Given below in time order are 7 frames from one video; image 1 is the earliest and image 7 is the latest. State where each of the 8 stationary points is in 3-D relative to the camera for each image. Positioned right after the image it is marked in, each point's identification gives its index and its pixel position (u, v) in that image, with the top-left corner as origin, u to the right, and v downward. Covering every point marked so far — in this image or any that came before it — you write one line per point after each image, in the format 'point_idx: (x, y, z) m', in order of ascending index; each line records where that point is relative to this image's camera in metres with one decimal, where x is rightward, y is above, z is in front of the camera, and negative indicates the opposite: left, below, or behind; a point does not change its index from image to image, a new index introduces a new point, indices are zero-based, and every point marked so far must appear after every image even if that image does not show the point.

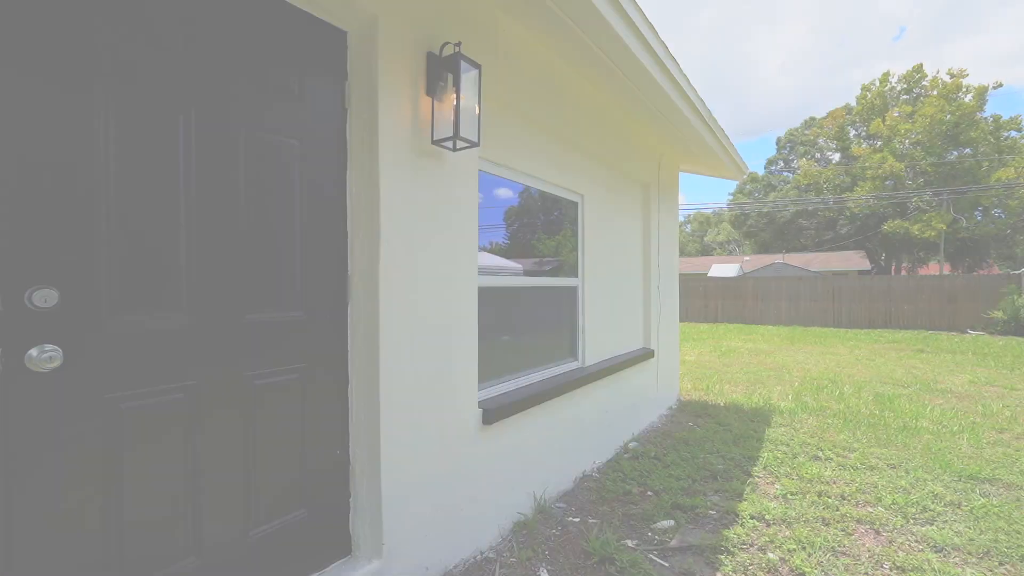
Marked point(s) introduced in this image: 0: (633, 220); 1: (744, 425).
0: (+1.1, +0.6, +4.1) m
1: (+2.1, -1.2, +4.0) m
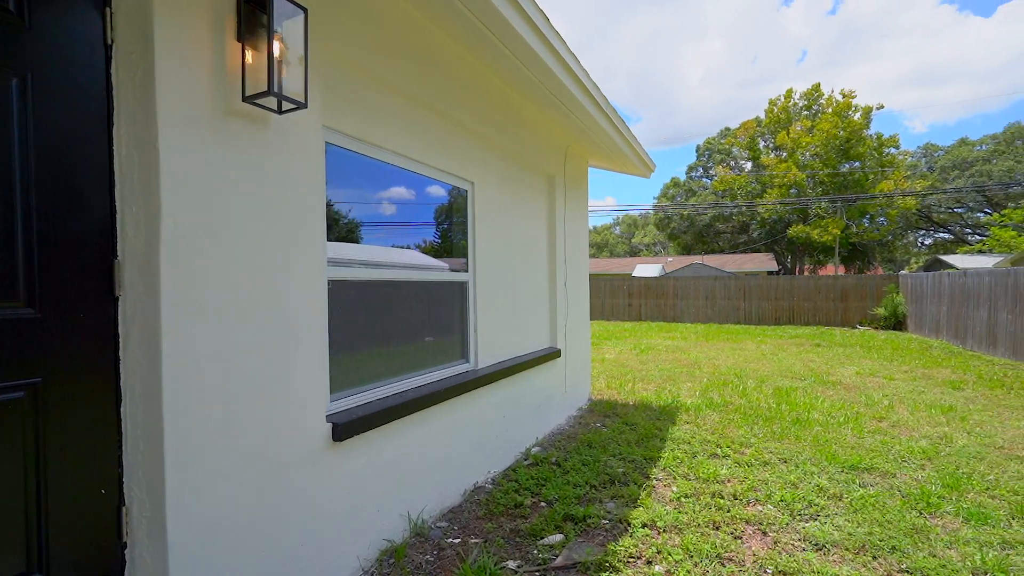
0: (+0.2, +0.7, +3.9) m
1: (+1.2, -1.2, +3.9) m
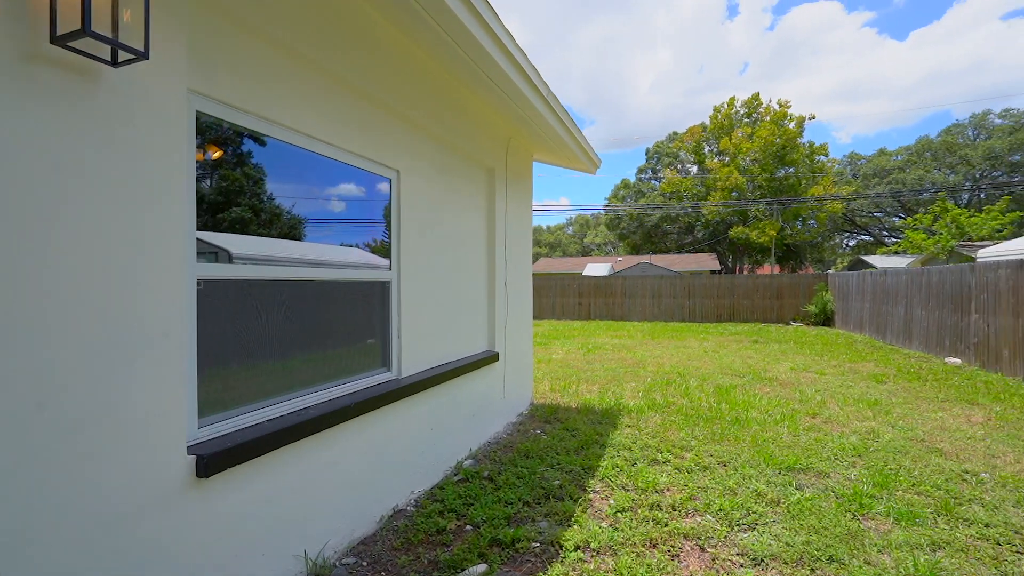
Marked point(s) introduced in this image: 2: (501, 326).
0: (-0.3, +0.7, +3.6) m
1: (+0.7, -1.2, +3.8) m
2: (-0.1, -0.3, +4.0) m
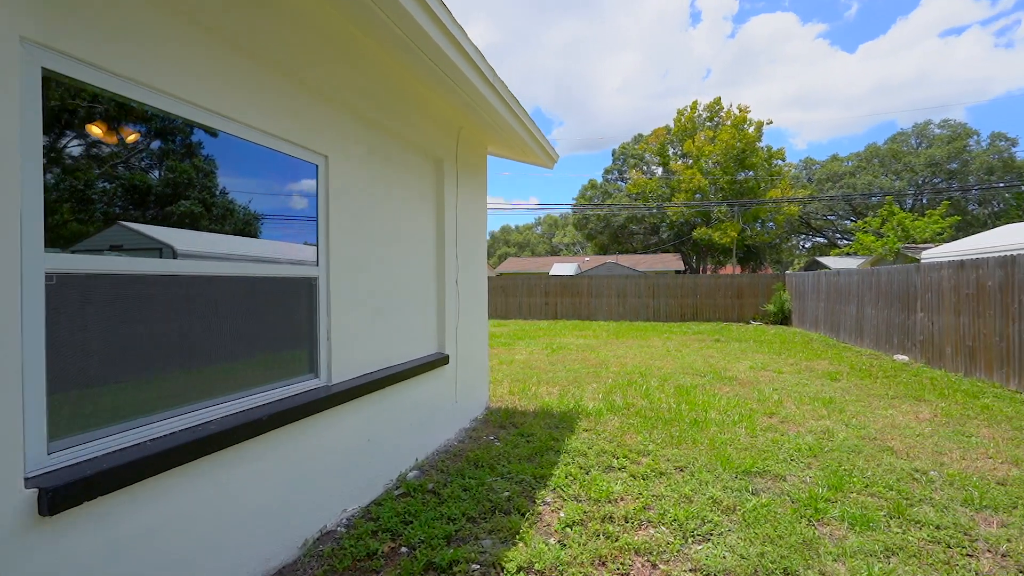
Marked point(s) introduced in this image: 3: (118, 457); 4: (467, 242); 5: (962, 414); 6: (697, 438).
0: (-0.7, +0.7, +3.4) m
1: (+0.3, -1.2, +3.6) m
2: (-0.5, -0.3, +3.8) m
3: (-1.3, -0.6, +1.4) m
4: (-0.4, +0.4, +4.1) m
5: (+4.4, -1.2, +4.4) m
6: (+1.5, -1.2, +3.5) m
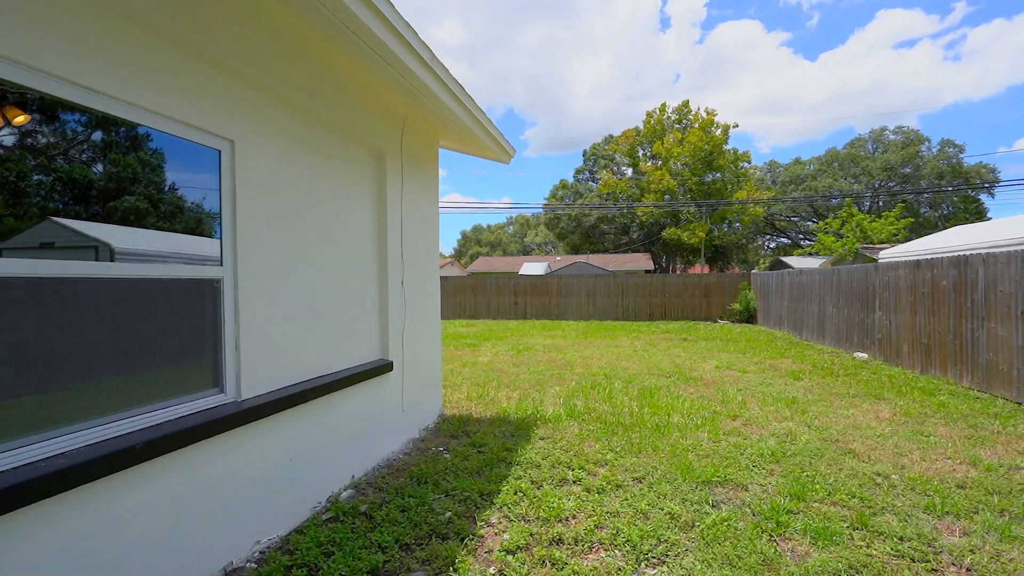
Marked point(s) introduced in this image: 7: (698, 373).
0: (-1.1, +0.7, +3.1) m
1: (-0.1, -1.2, +3.4) m
2: (-0.9, -0.3, +3.5) m
3: (-1.5, -0.6, +1.1) m
4: (-0.8, +0.4, +3.8) m
5: (+4.0, -1.2, +4.4) m
6: (+1.1, -1.2, +3.4) m
7: (+2.6, -1.2, +6.2) m
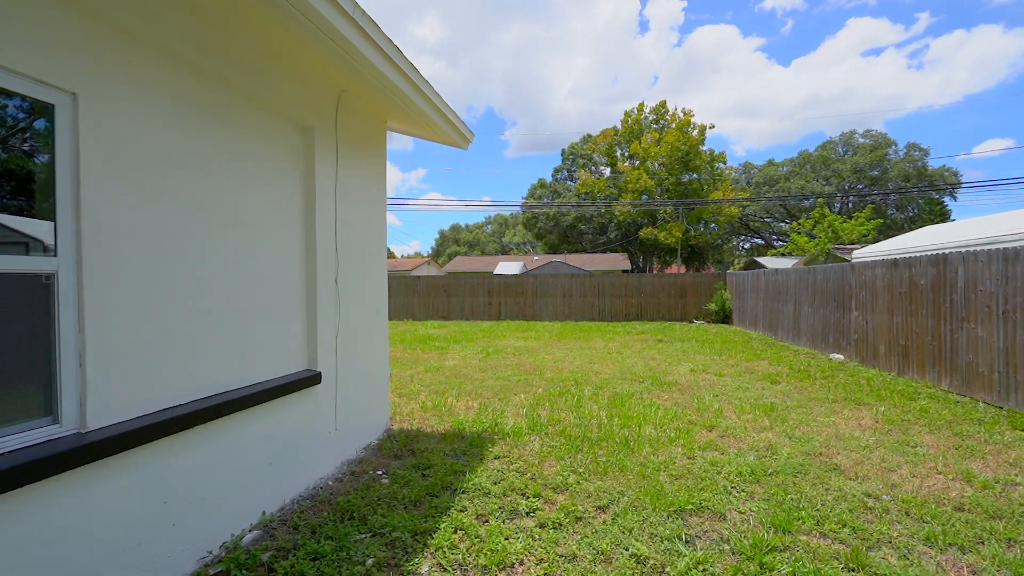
0: (-1.4, +0.7, +2.6) m
1: (-0.4, -1.2, +3.0) m
2: (-1.2, -0.3, +3.0) m
3: (-1.8, -0.6, +0.6) m
4: (-1.1, +0.4, +3.3) m
5: (+3.6, -1.2, +4.1) m
6: (+0.8, -1.2, +3.0) m
7: (+2.1, -1.2, +5.9) m
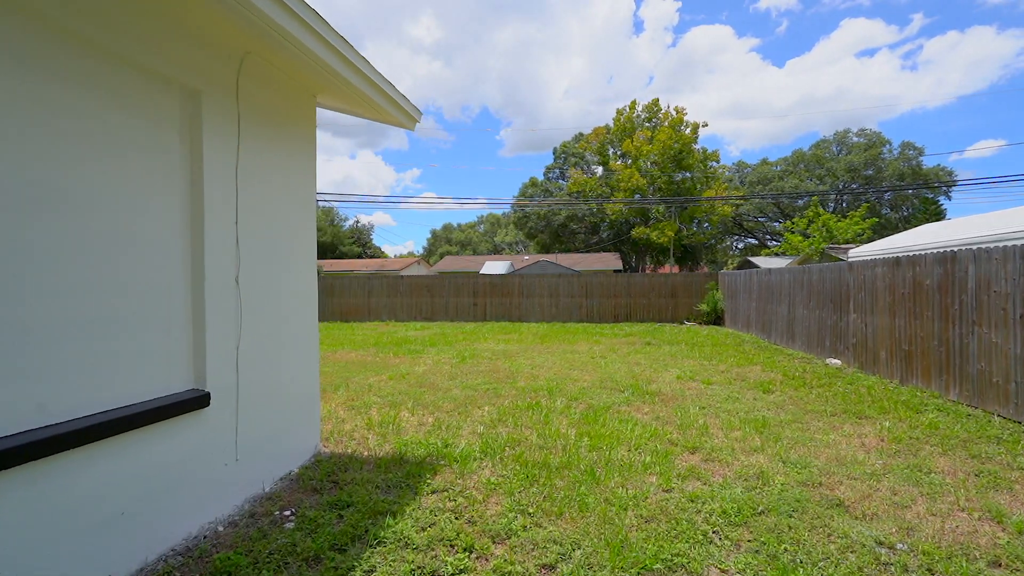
0: (-1.7, +0.7, +2.1) m
1: (-0.8, -1.2, +2.4) m
2: (-1.6, -0.3, +2.5) m
3: (-2.1, -0.6, +0.1) m
4: (-1.5, +0.4, +2.8) m
5: (+3.3, -1.2, +3.6) m
6: (+0.4, -1.2, +2.5) m
7: (+1.7, -1.2, +5.4) m
